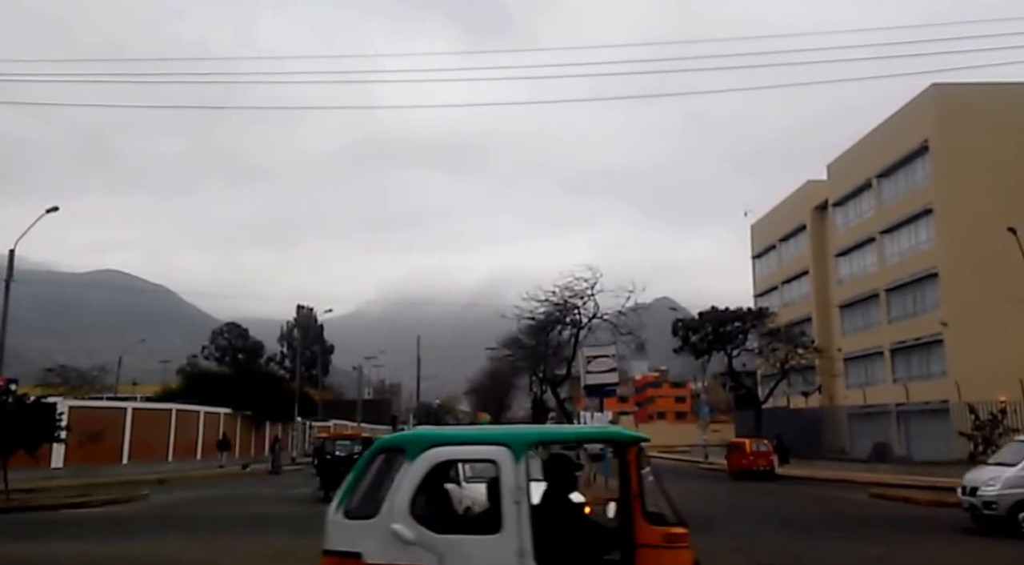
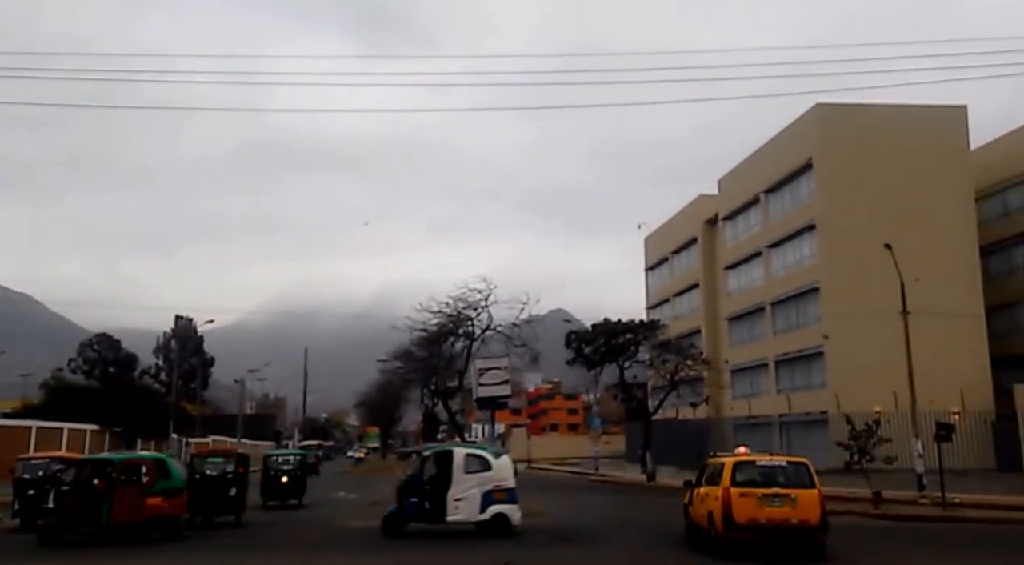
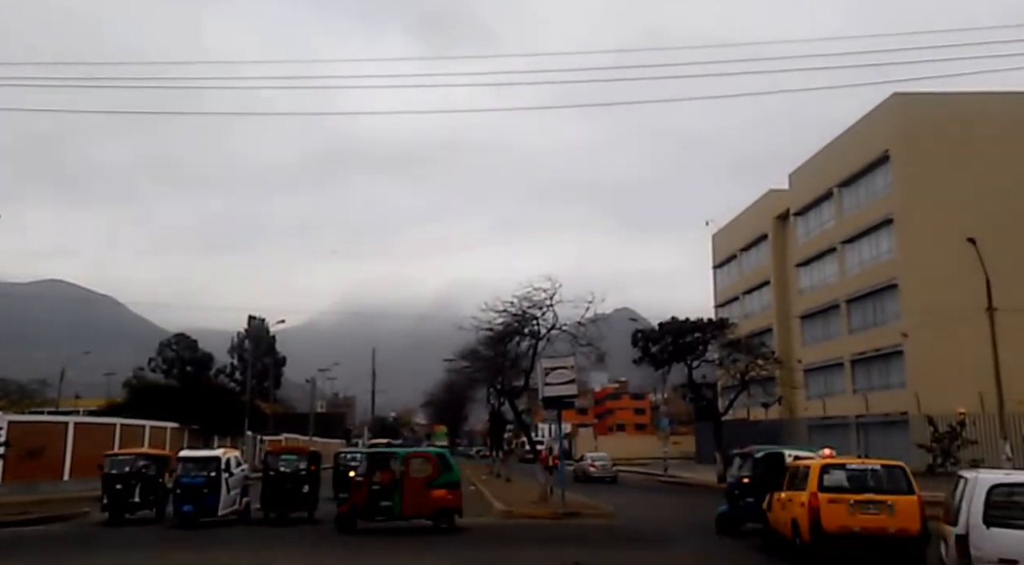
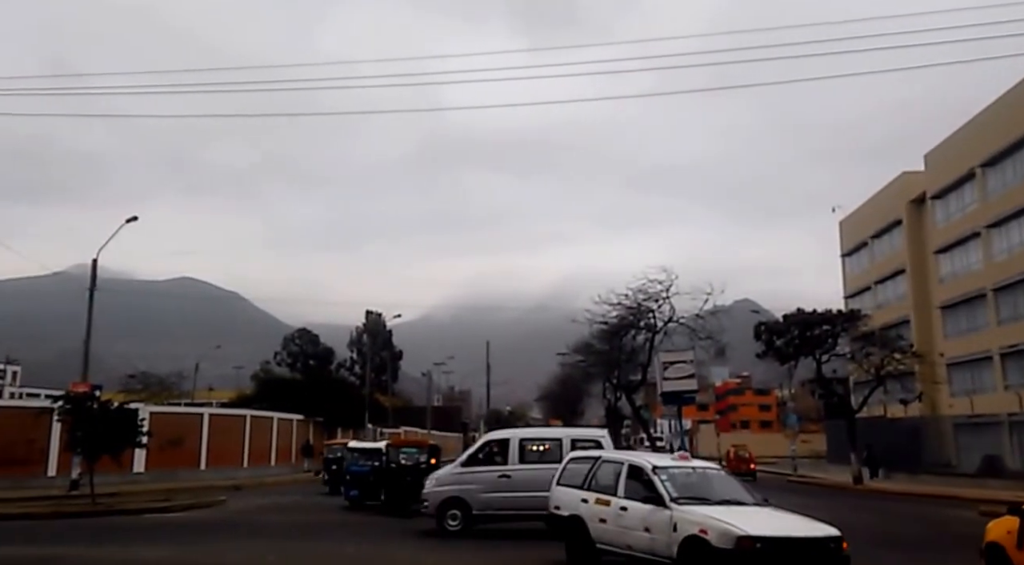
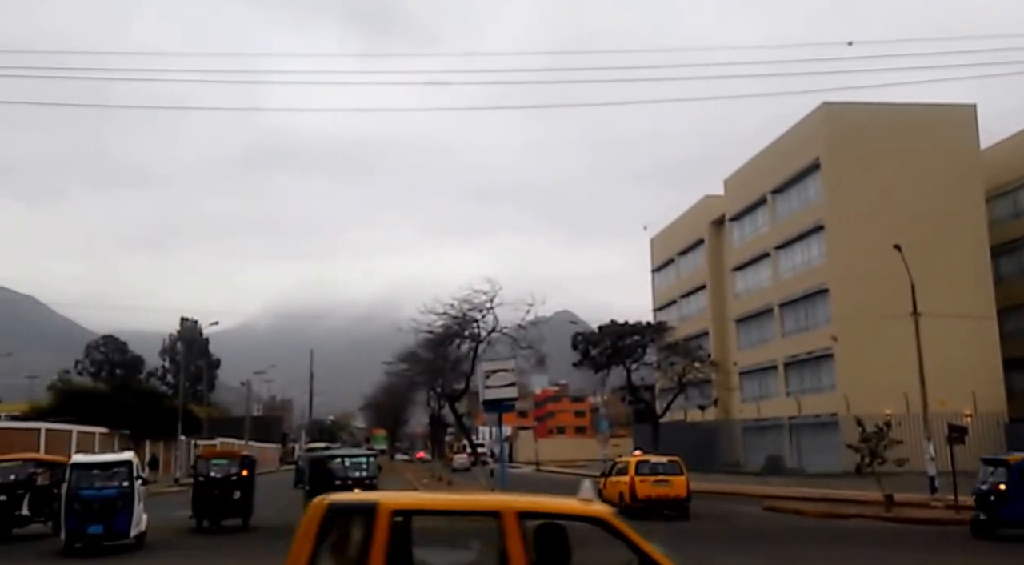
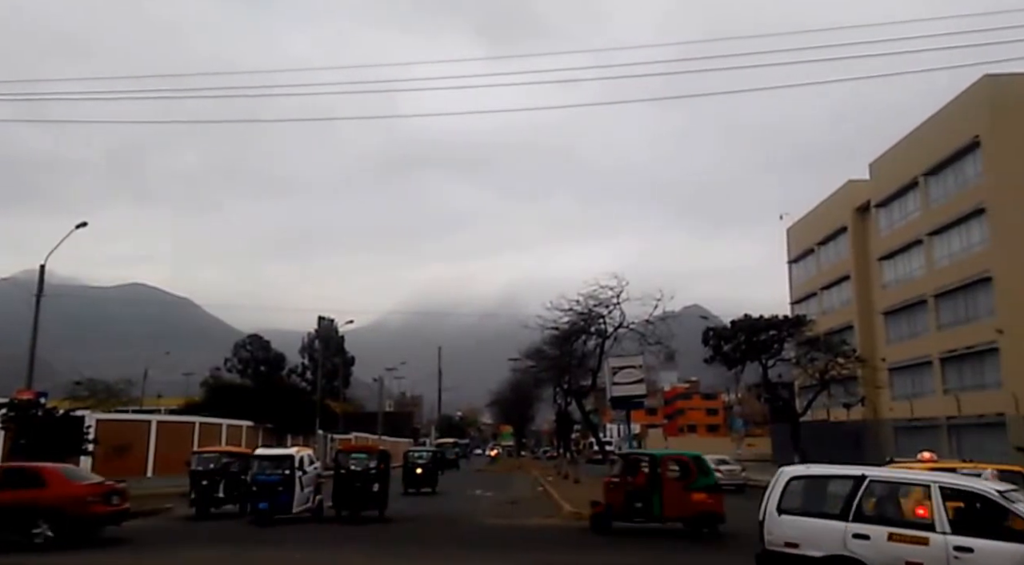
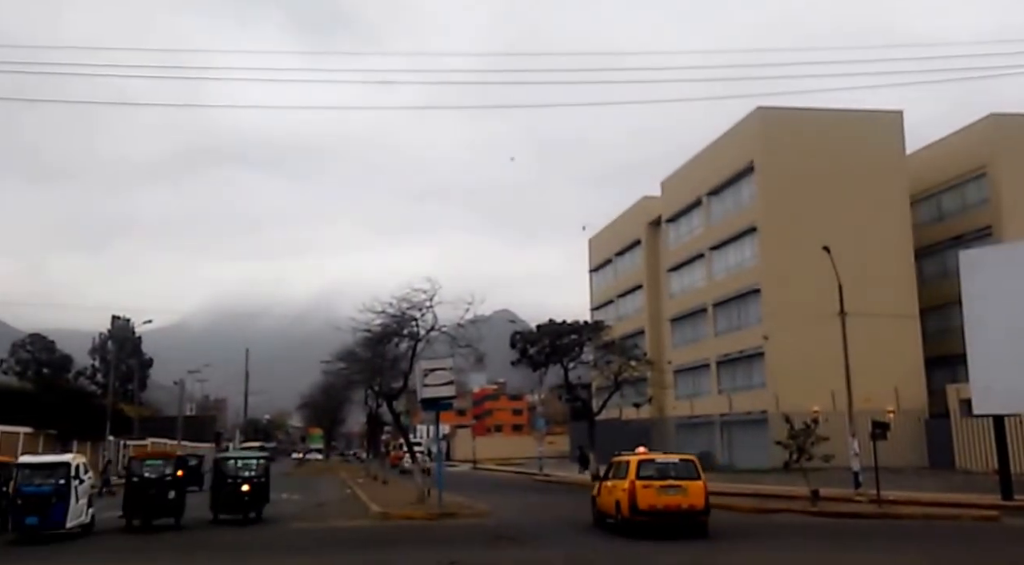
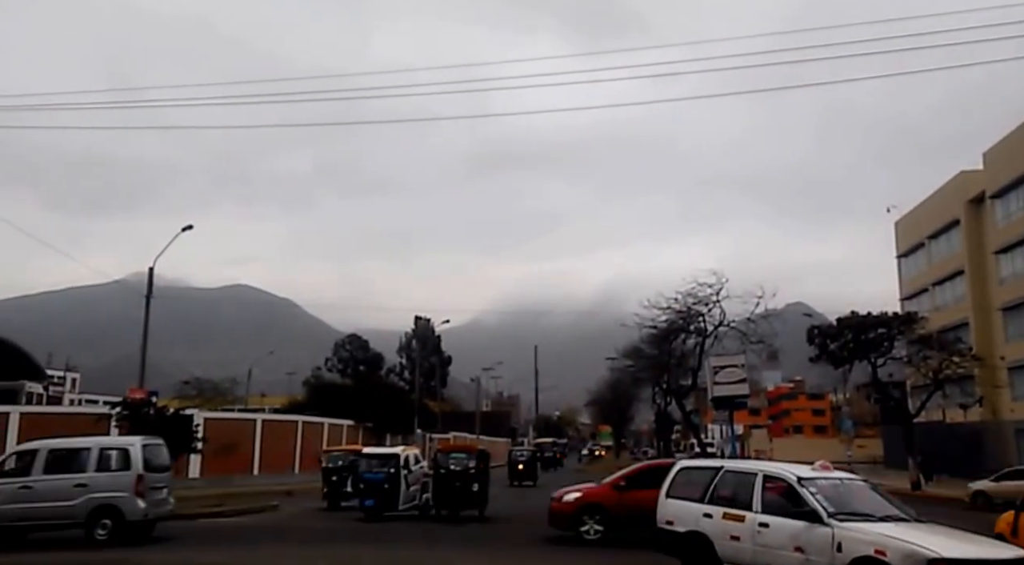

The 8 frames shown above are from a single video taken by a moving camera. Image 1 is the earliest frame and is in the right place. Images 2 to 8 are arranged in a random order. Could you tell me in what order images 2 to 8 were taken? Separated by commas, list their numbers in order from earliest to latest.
4, 8, 6, 3, 2, 7, 5
